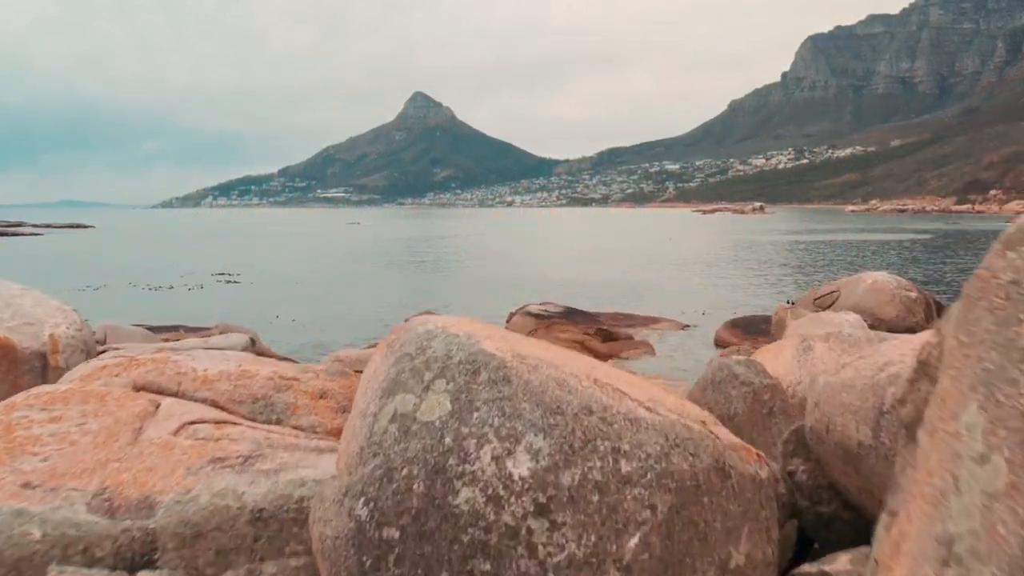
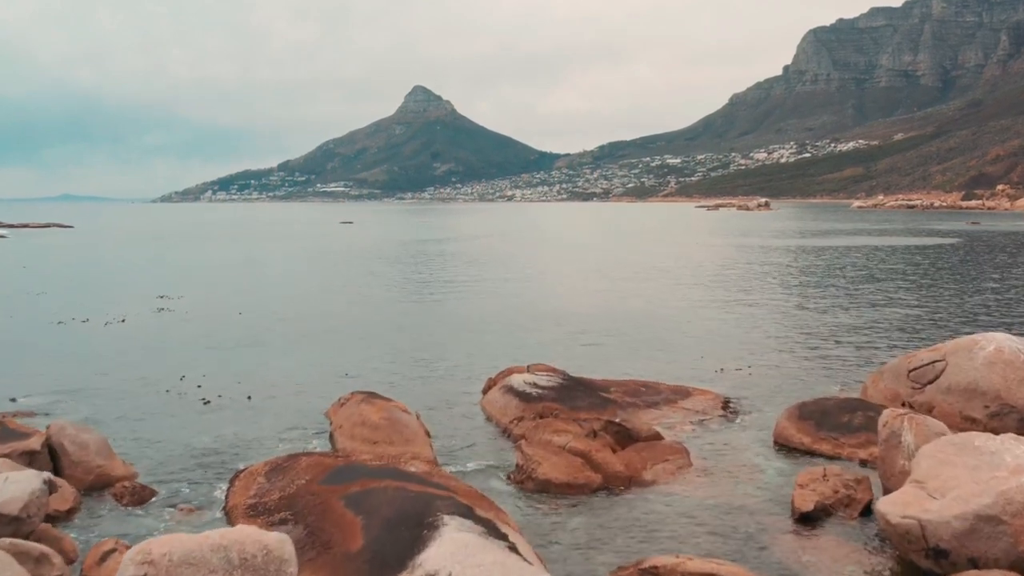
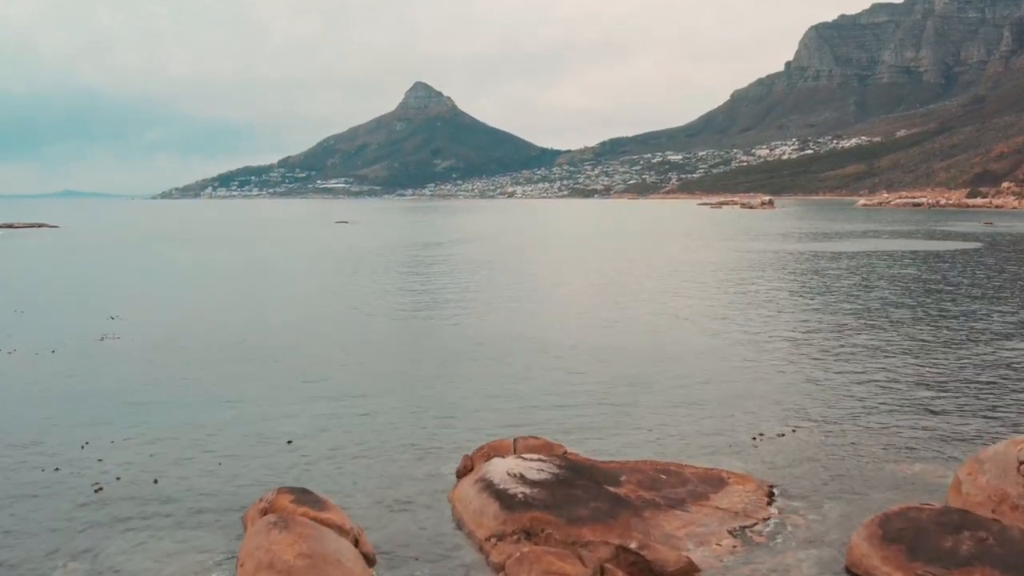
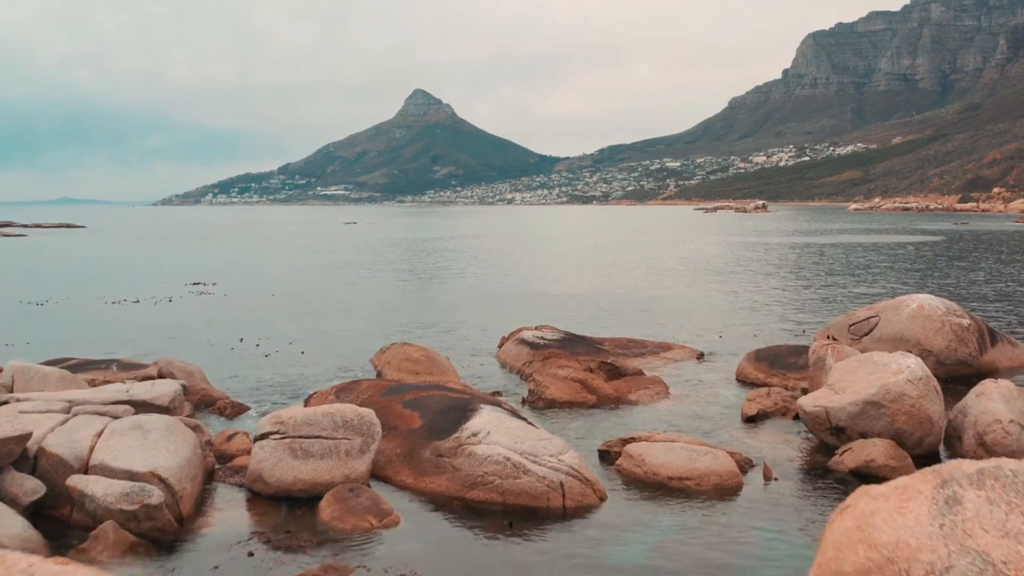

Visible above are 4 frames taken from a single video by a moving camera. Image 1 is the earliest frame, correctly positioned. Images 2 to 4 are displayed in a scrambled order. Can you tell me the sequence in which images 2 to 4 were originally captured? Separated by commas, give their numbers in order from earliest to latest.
4, 2, 3
